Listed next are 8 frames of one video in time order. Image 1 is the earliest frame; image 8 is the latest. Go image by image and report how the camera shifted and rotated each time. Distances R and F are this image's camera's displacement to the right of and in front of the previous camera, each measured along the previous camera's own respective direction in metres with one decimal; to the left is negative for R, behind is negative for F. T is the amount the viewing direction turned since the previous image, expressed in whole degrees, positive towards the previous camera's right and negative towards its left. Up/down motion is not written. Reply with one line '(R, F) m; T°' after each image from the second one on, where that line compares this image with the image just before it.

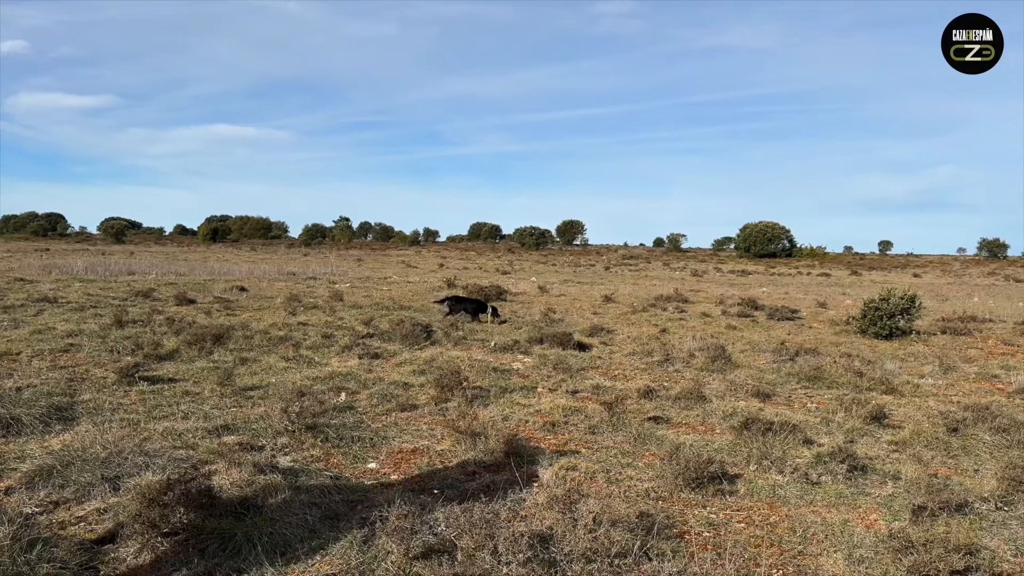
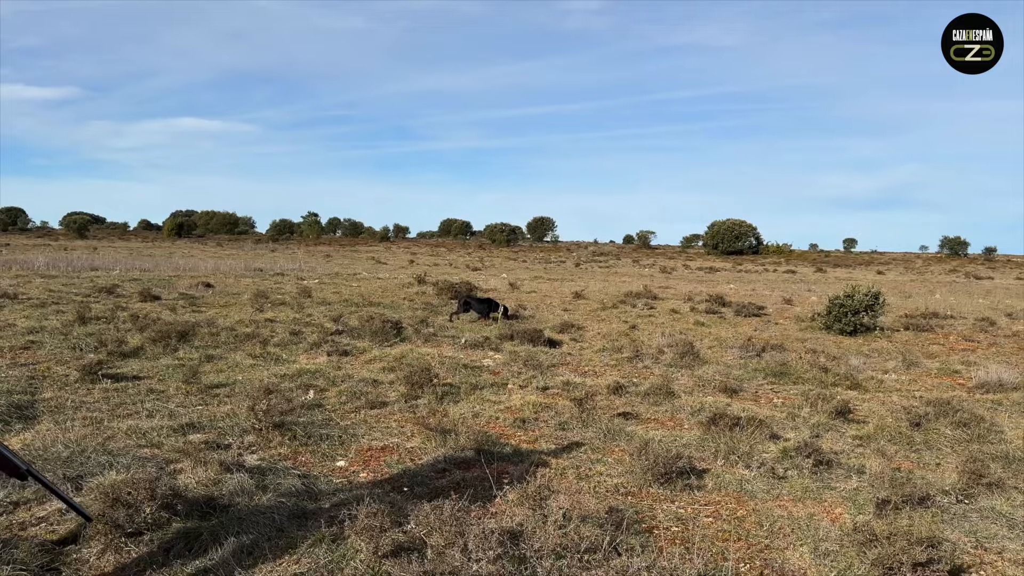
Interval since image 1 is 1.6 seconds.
(0.0, 0.0) m; +2°
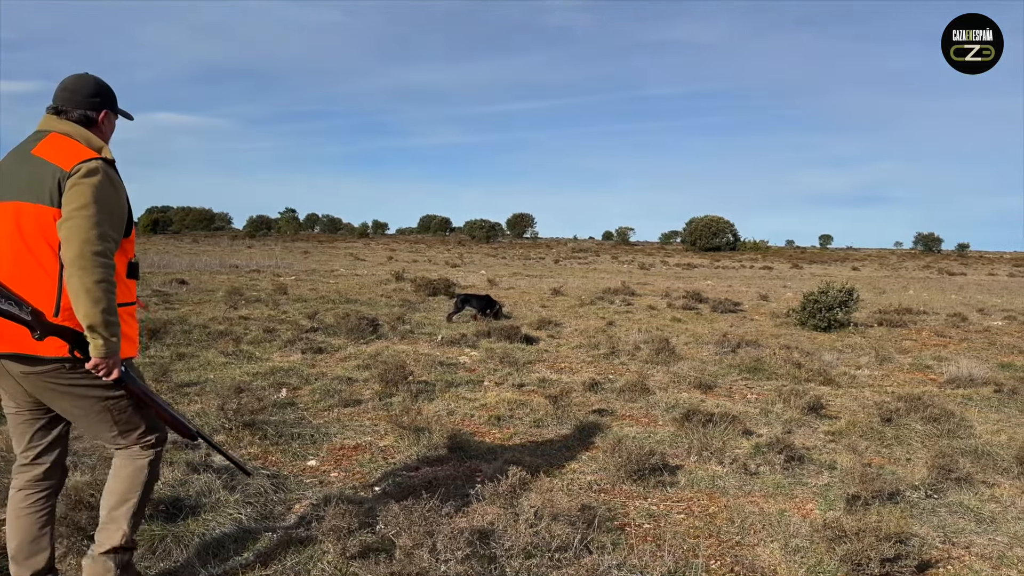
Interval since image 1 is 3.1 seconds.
(0.0, 0.0) m; +1°
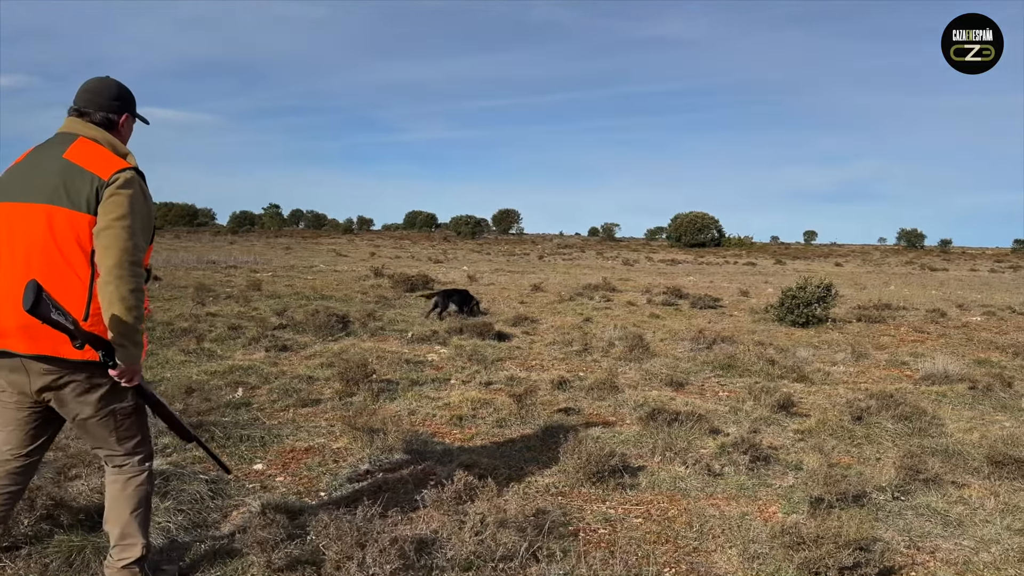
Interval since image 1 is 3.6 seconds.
(+0.2, +0.2) m; +1°
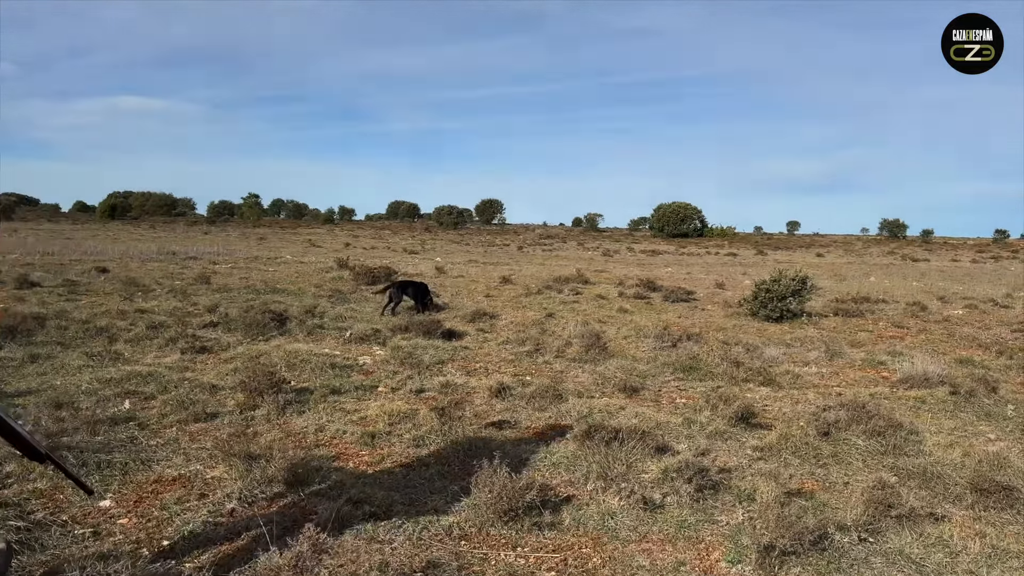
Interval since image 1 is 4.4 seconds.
(+0.4, +0.8) m; +1°
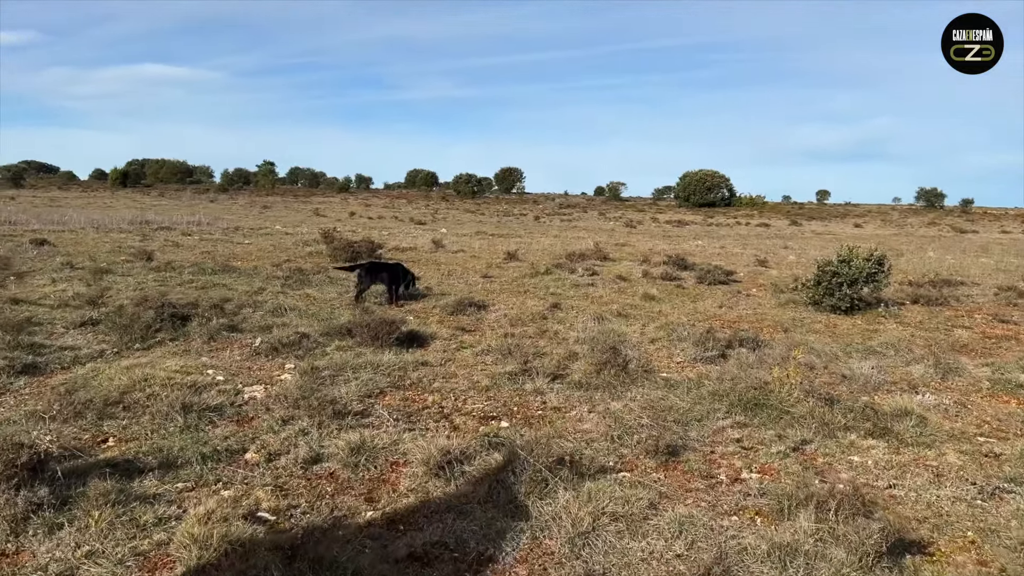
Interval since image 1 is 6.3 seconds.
(+0.3, +2.8) m; -2°
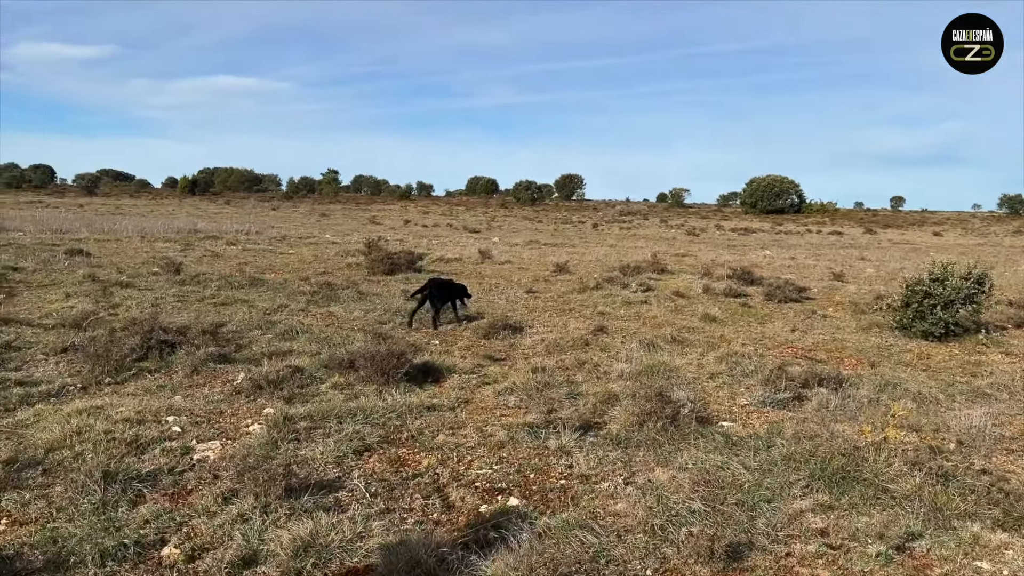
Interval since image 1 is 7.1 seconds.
(+0.2, +1.1) m; -4°
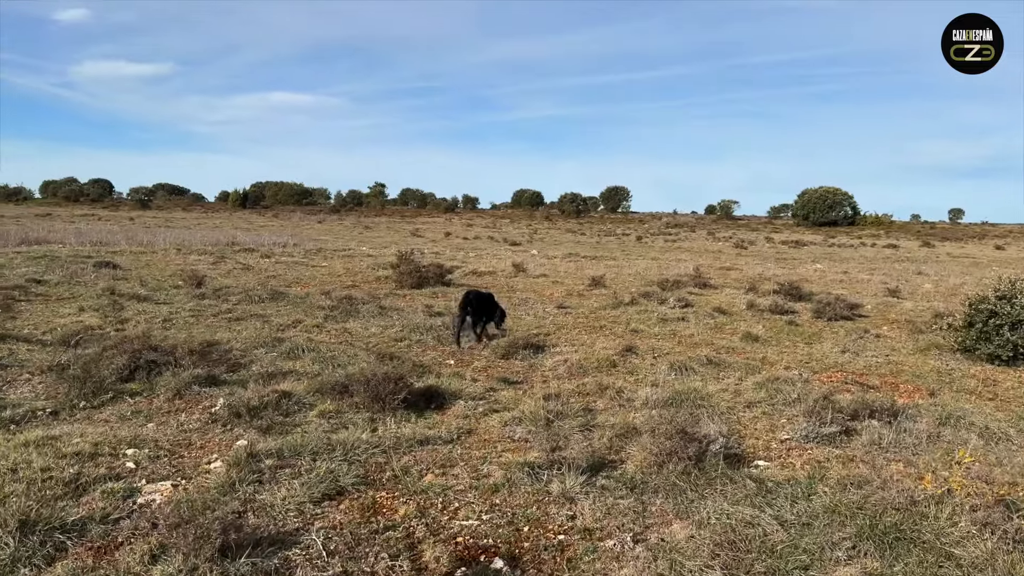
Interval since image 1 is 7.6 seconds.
(+0.2, +0.6) m; -3°
